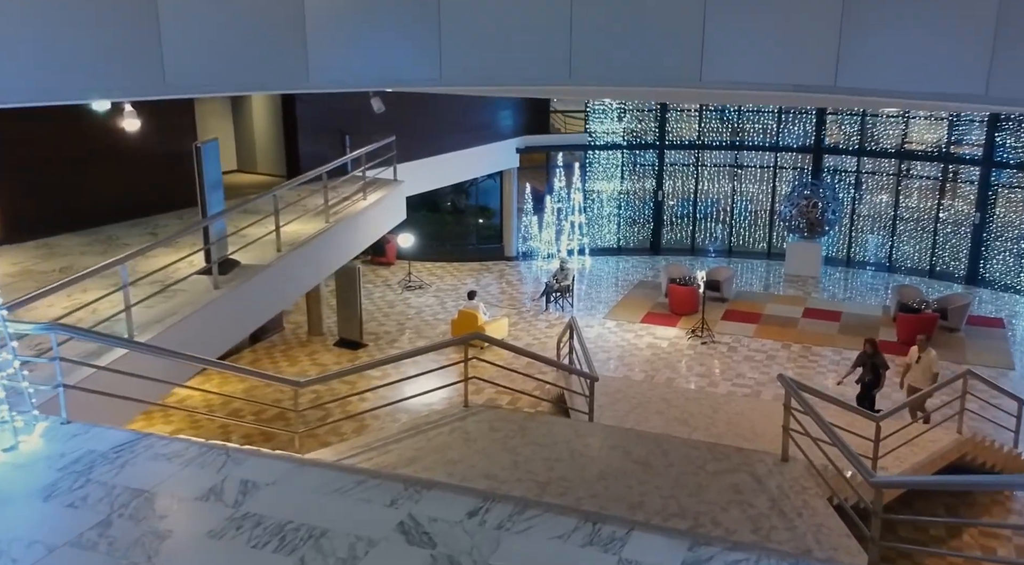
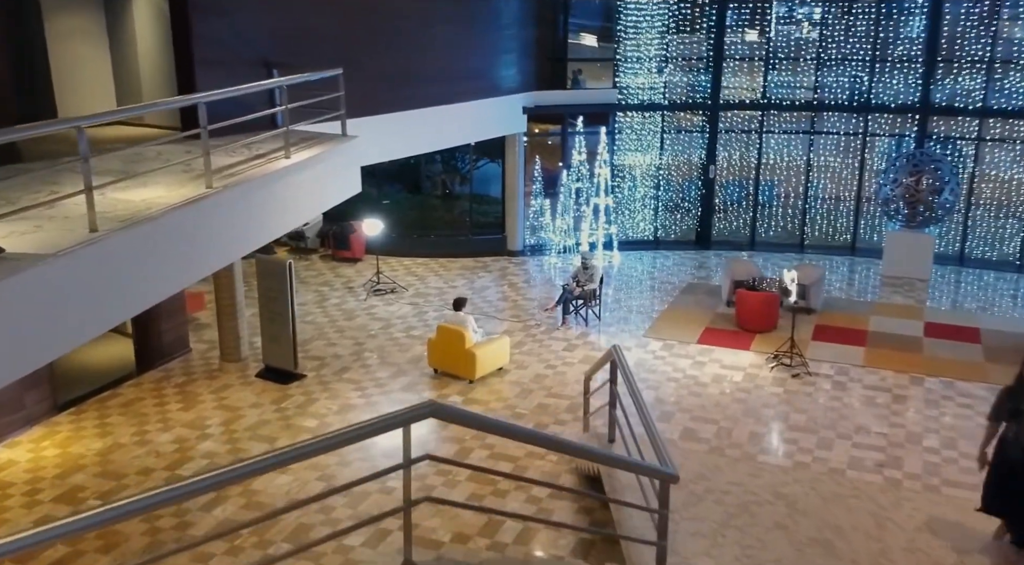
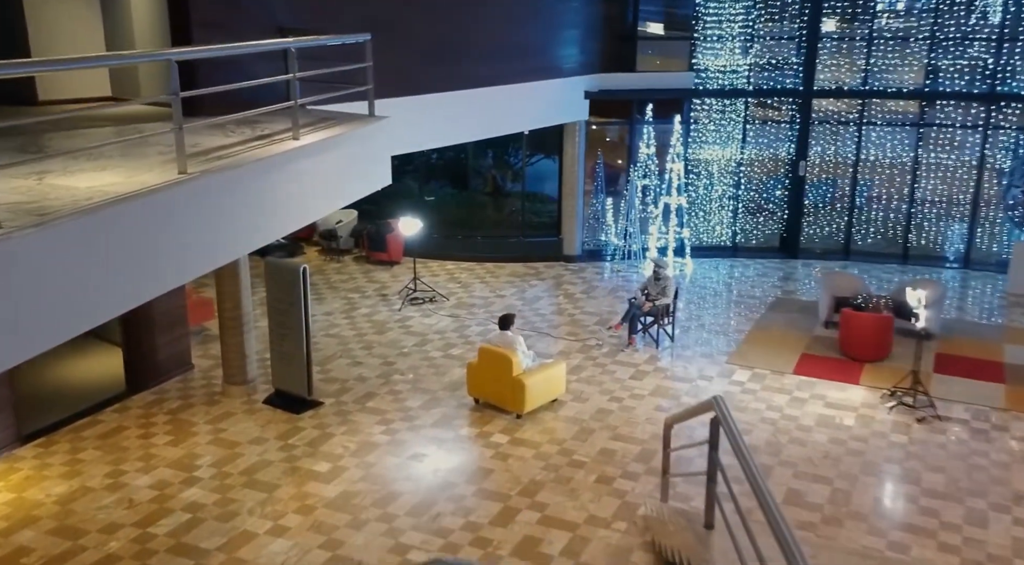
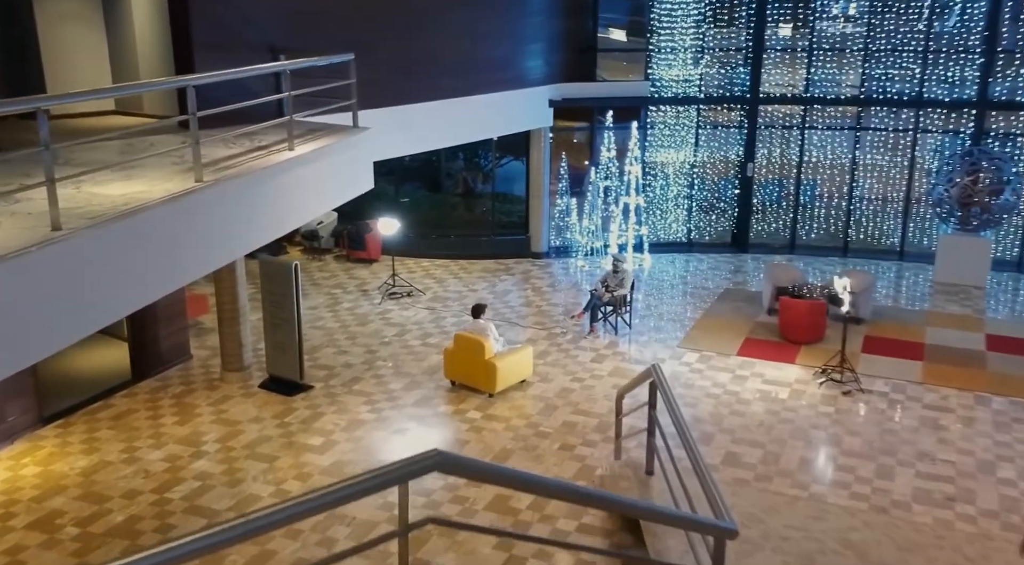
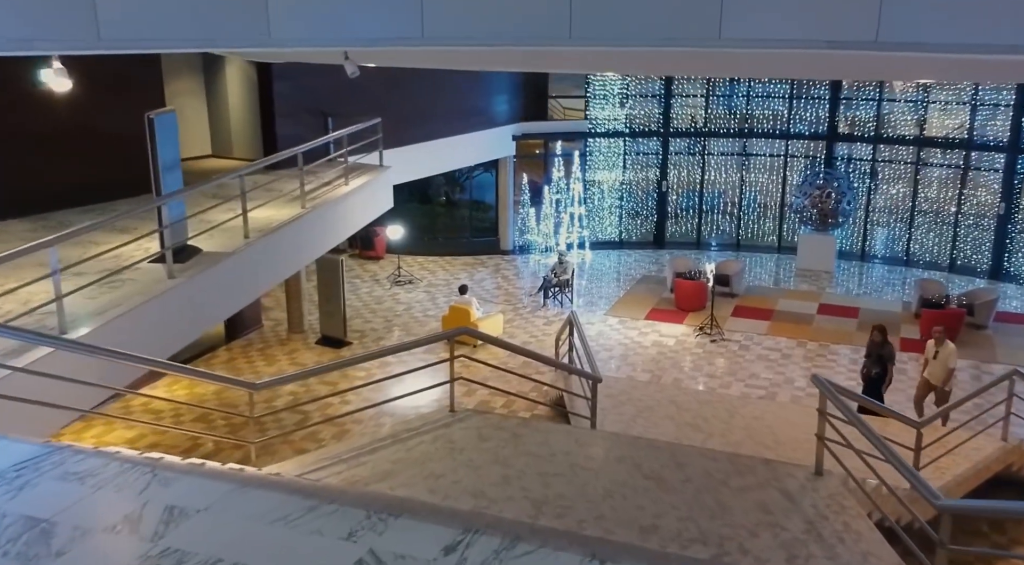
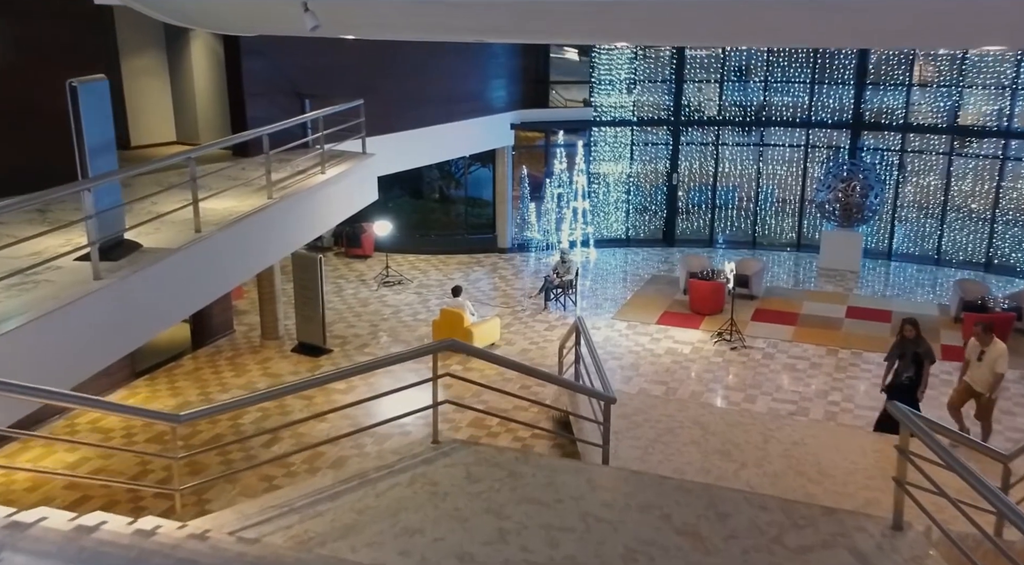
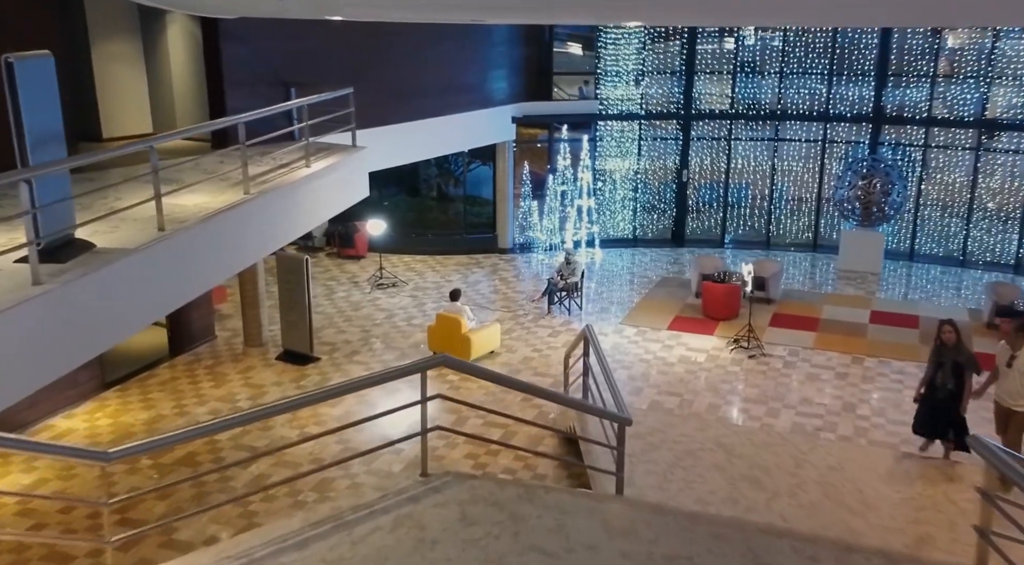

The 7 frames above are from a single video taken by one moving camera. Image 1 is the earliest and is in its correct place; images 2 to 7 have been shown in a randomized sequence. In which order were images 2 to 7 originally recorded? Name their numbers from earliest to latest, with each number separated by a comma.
5, 6, 7, 2, 4, 3
